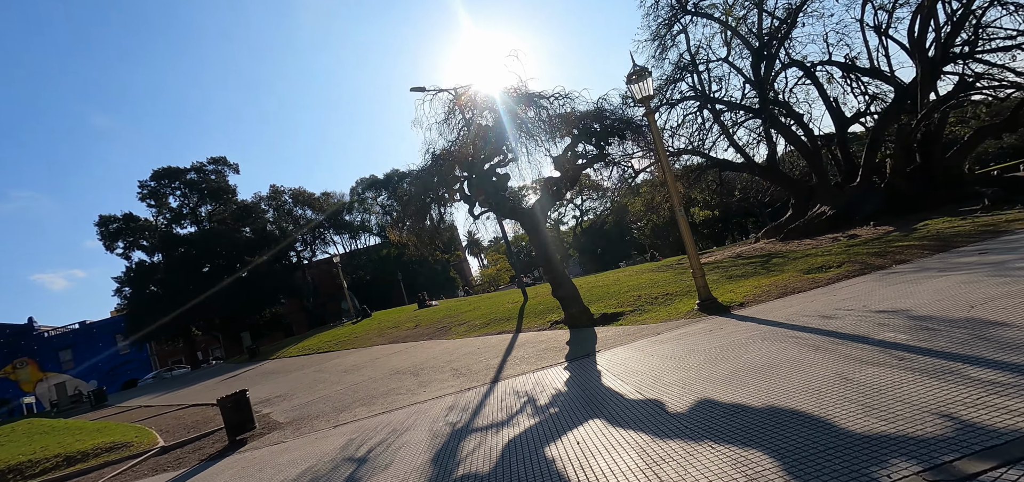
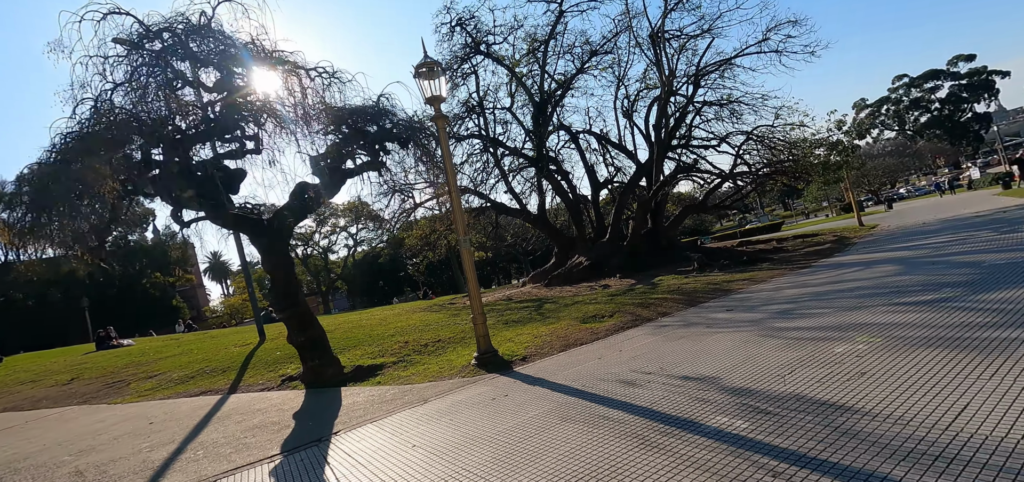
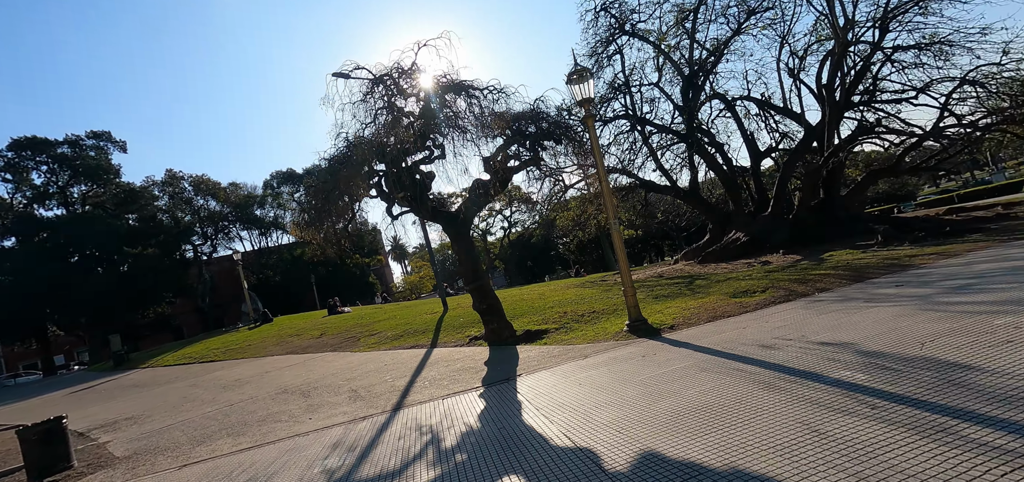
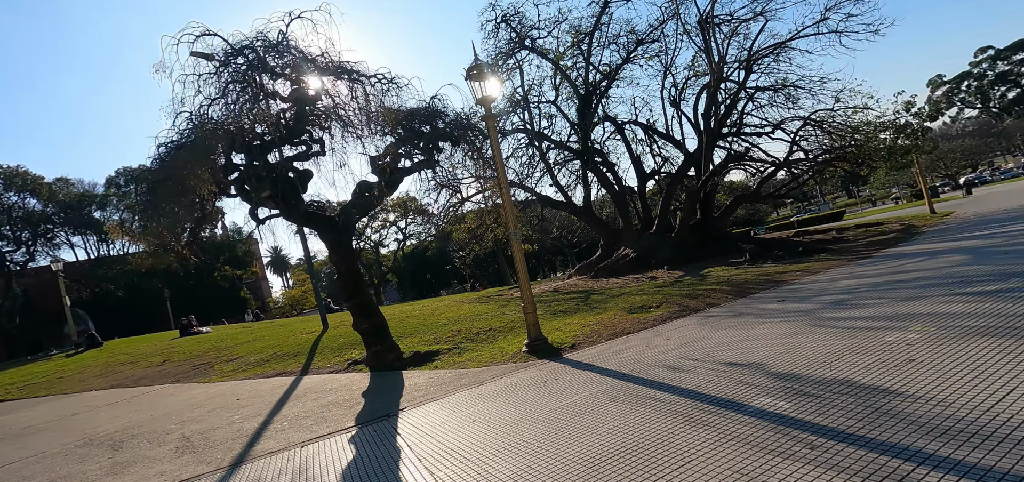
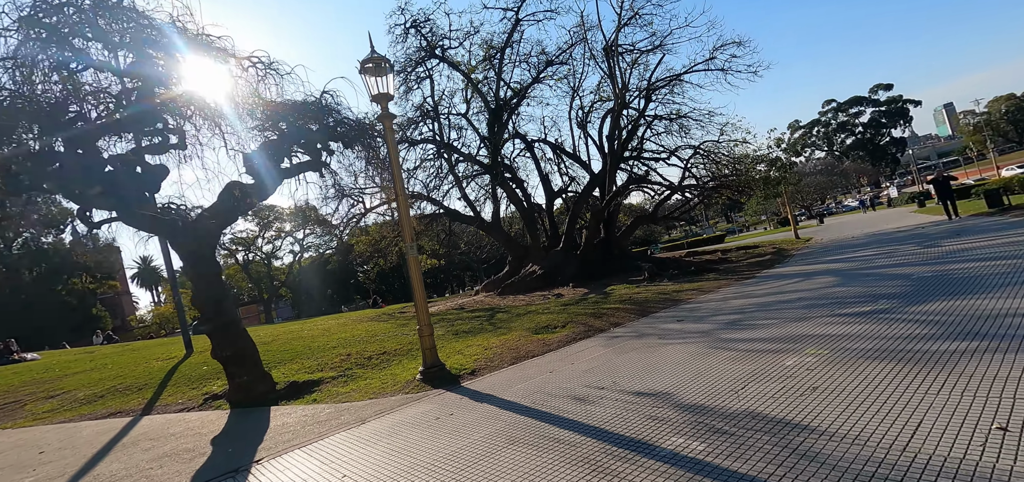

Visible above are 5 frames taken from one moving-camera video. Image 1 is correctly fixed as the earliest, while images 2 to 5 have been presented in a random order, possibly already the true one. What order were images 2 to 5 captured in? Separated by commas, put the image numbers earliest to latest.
3, 4, 2, 5
